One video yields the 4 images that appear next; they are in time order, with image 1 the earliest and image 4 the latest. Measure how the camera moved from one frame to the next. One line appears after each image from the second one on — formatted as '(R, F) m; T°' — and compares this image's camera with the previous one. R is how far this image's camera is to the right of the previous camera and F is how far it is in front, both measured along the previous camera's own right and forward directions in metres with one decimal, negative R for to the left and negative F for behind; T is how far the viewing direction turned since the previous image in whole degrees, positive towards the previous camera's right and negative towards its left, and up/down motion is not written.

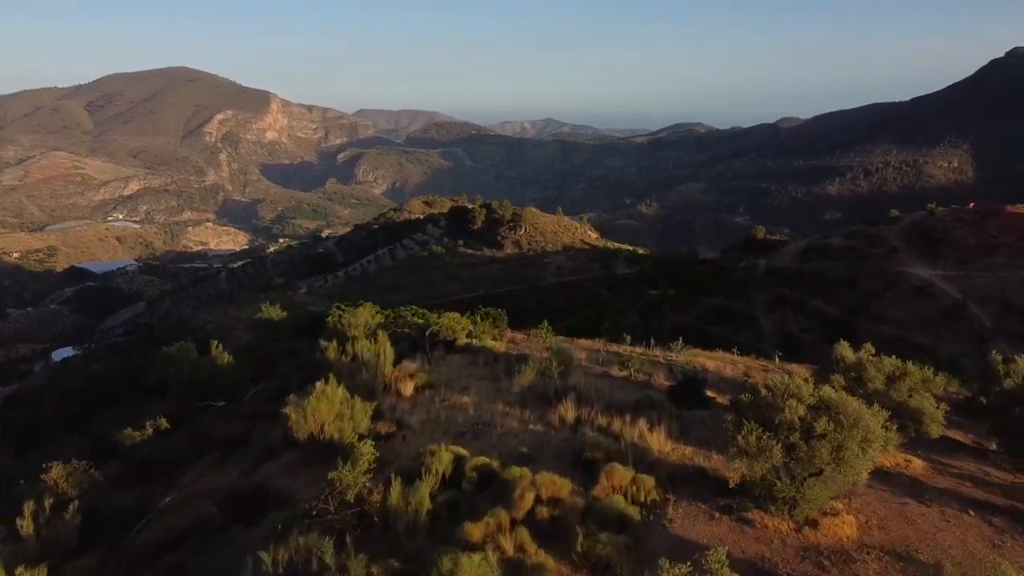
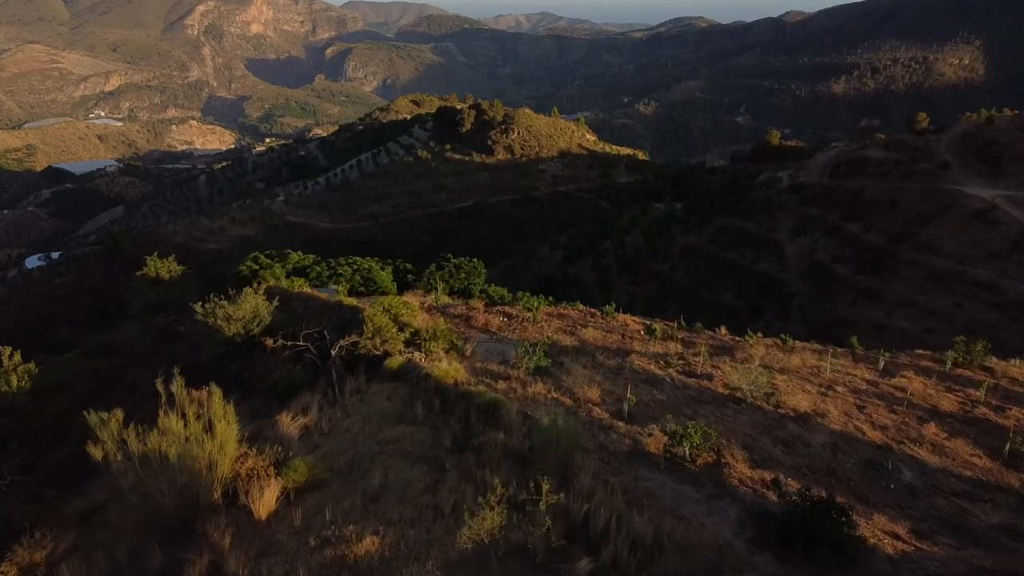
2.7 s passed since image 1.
(+0.3, +5.2) m; 0°
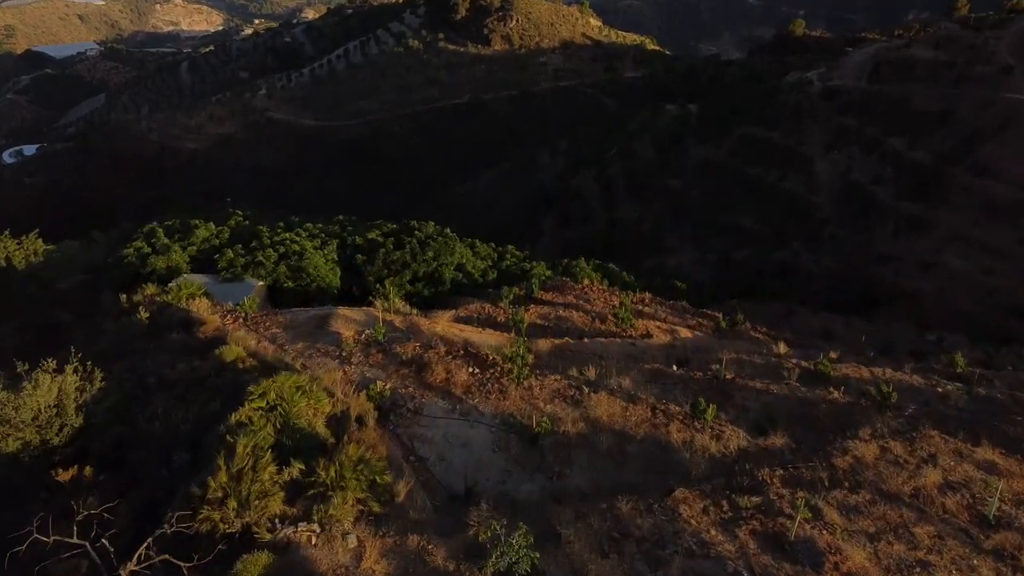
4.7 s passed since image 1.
(+0.2, +3.8) m; 0°
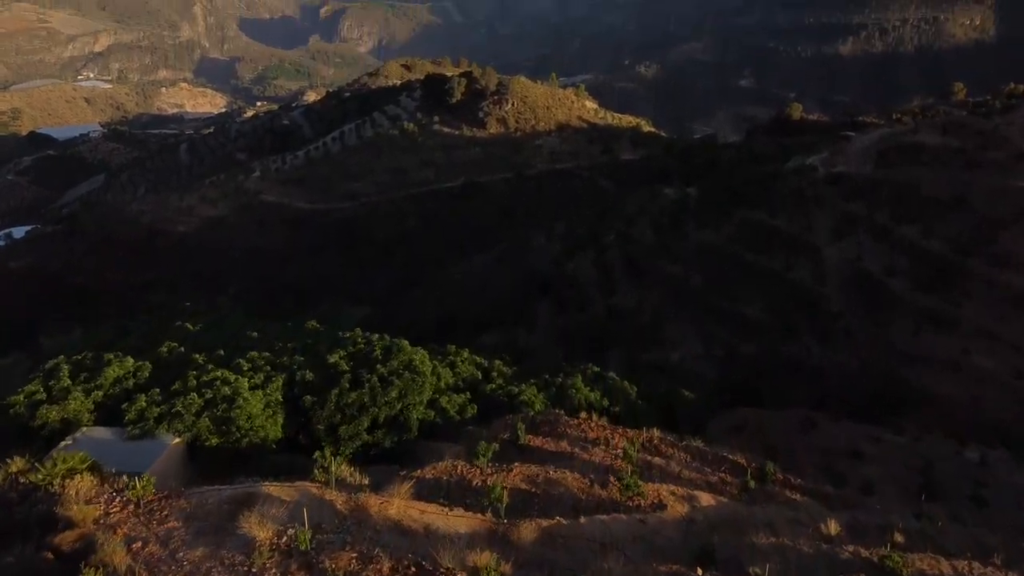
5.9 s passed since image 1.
(+0.2, +1.9) m; 0°
